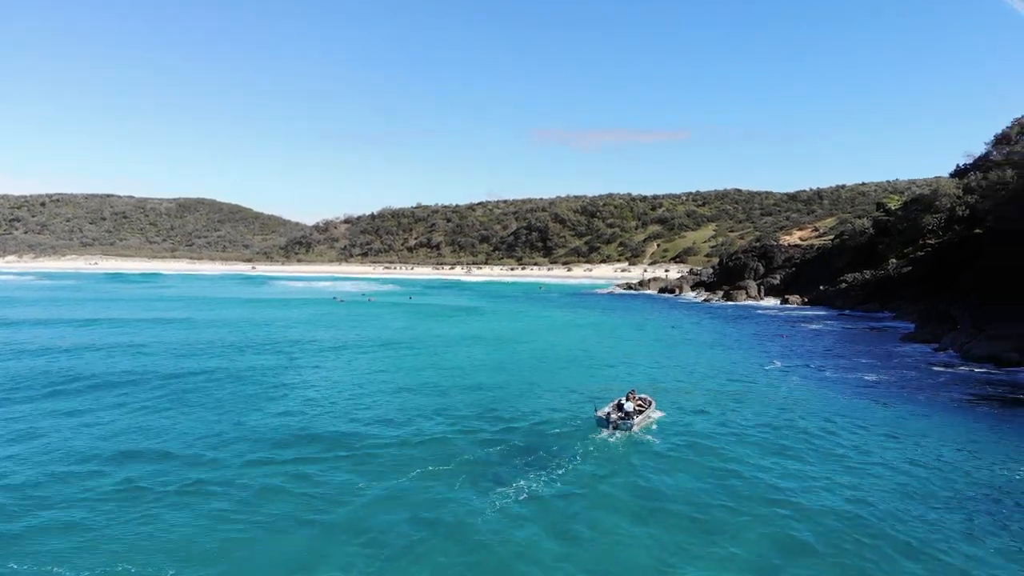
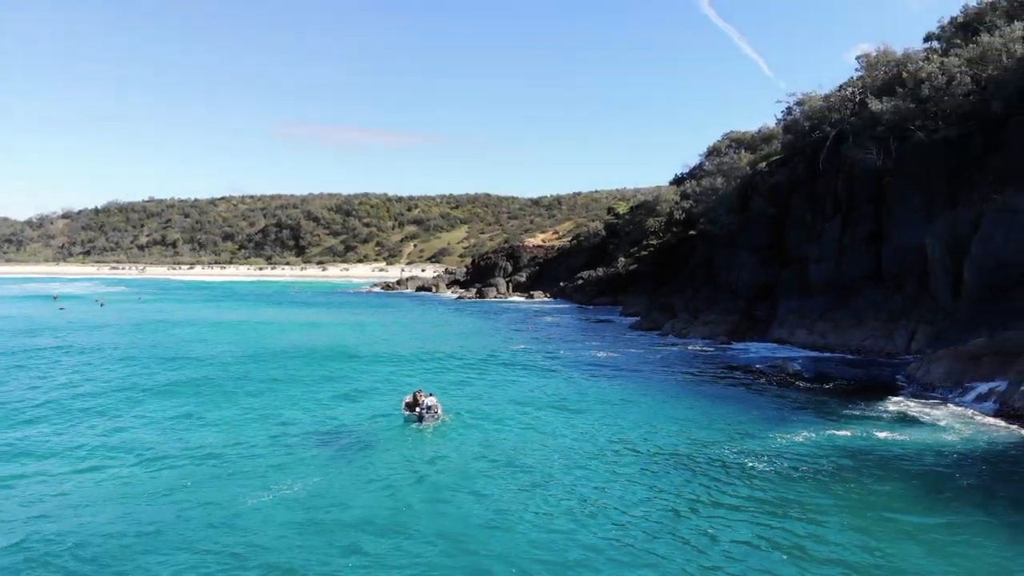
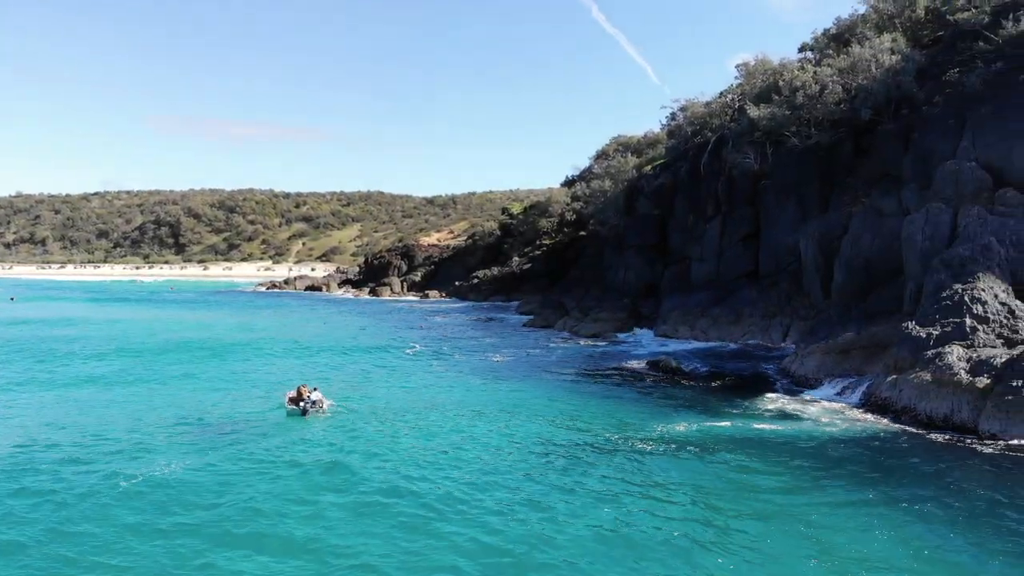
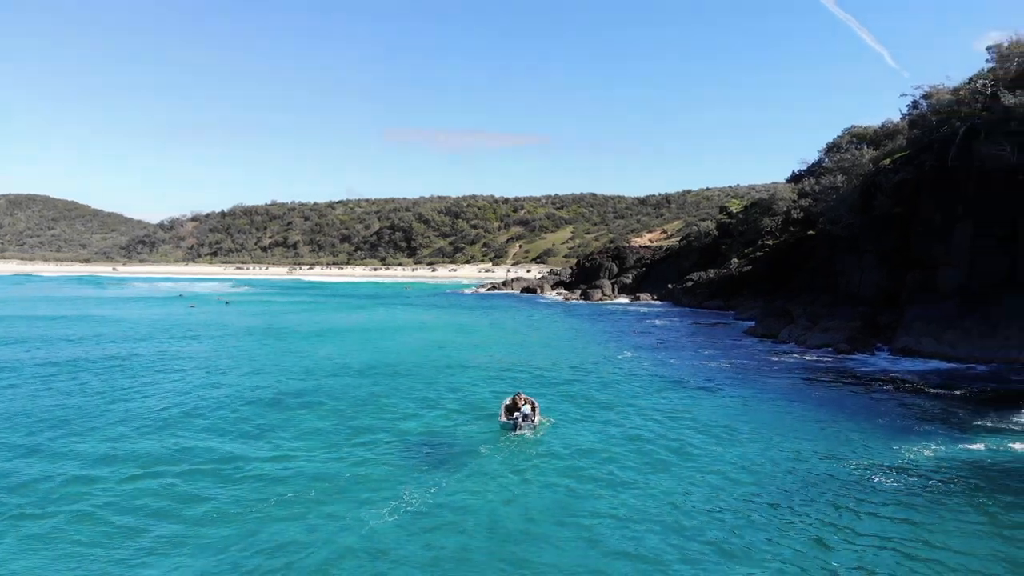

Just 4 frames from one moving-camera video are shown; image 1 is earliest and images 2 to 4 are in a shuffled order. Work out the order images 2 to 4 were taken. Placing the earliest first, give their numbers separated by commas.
4, 2, 3
